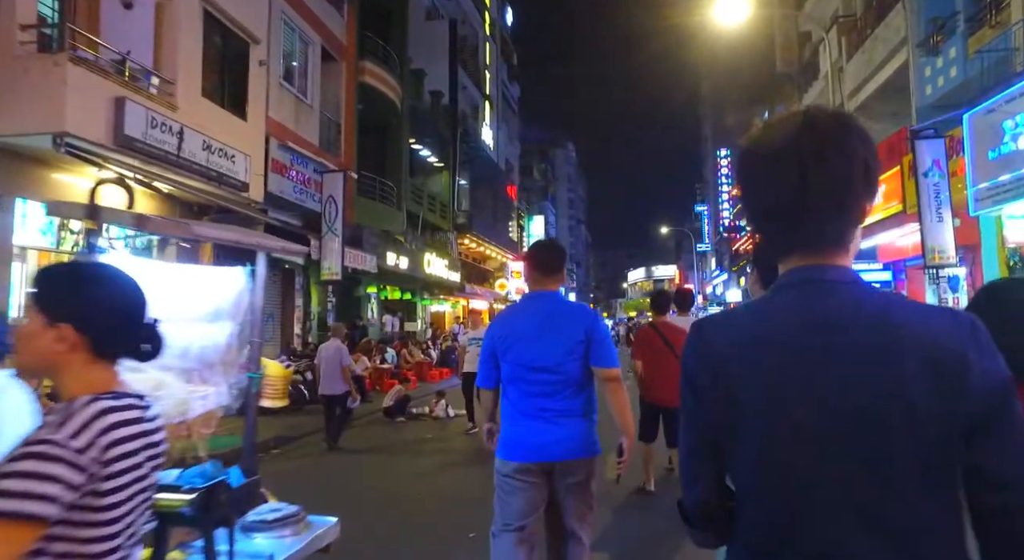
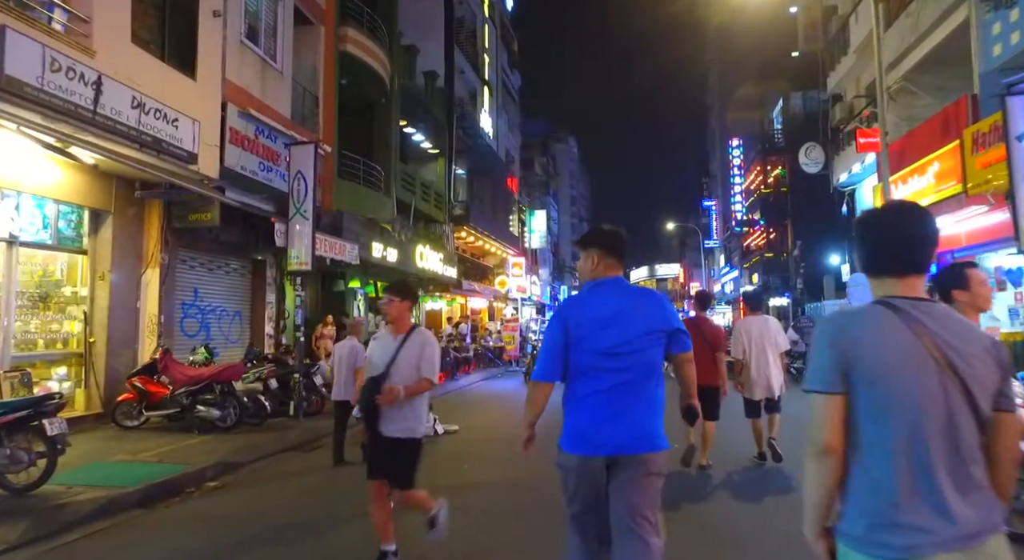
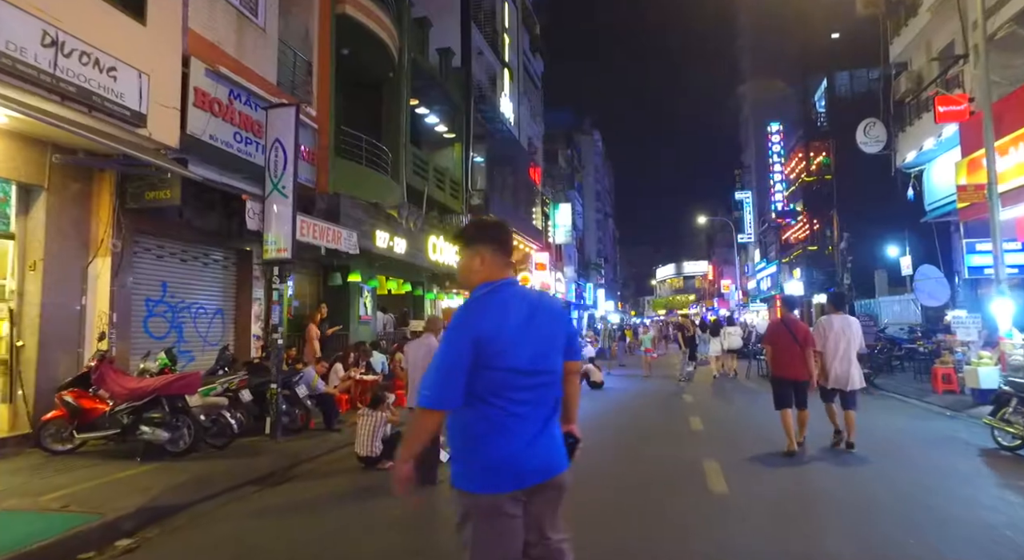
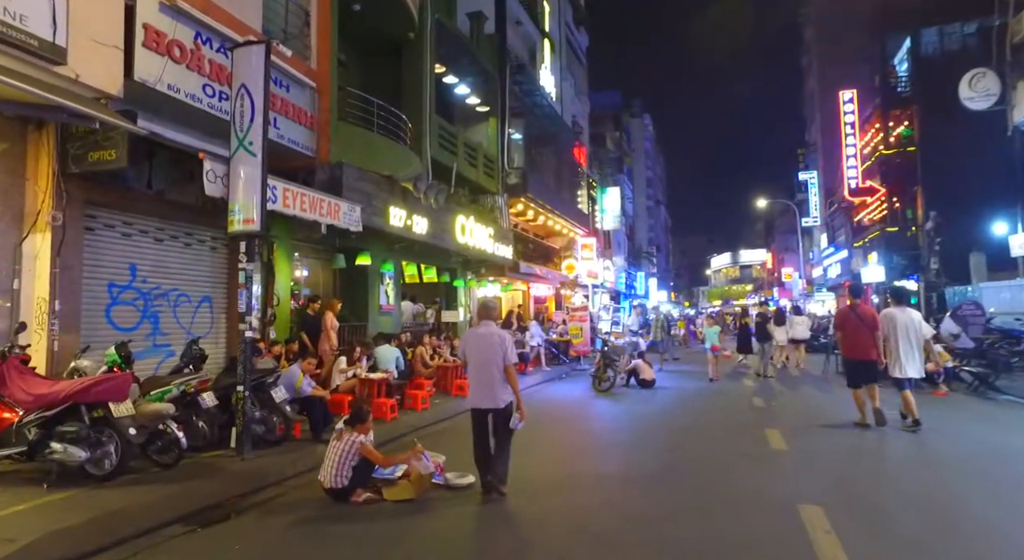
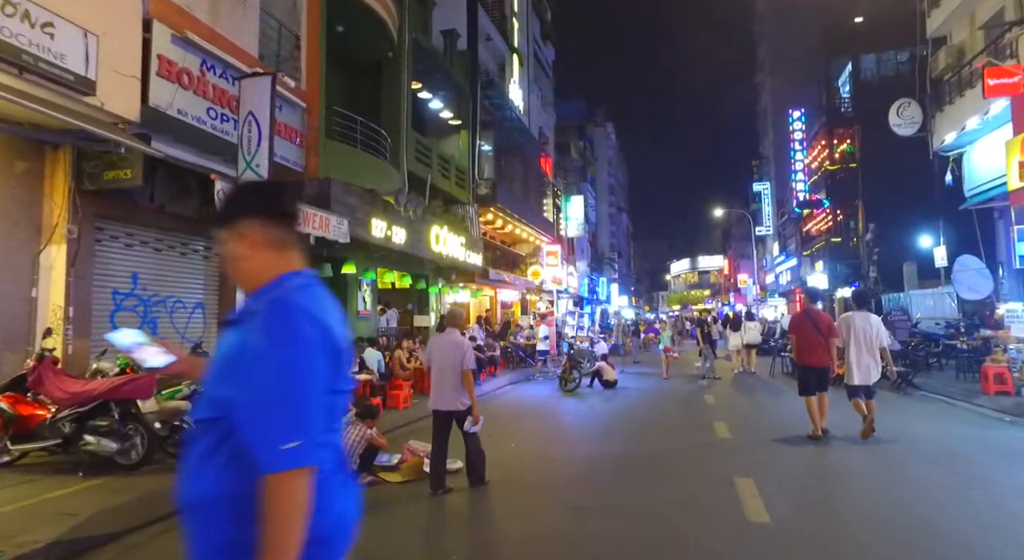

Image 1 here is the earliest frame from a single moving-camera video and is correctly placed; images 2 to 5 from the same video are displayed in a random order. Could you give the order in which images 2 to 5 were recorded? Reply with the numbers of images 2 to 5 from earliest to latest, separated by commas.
2, 3, 5, 4
